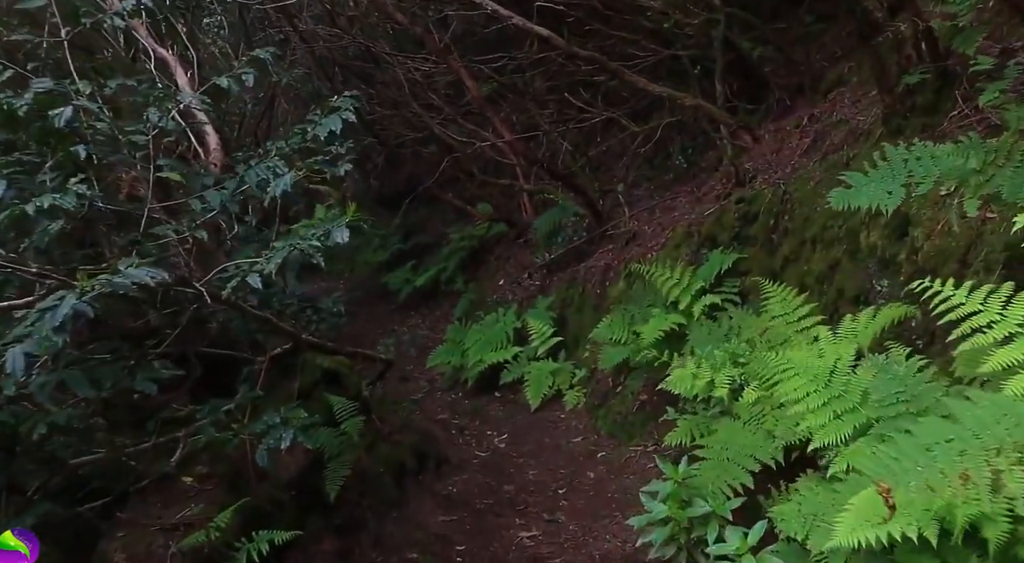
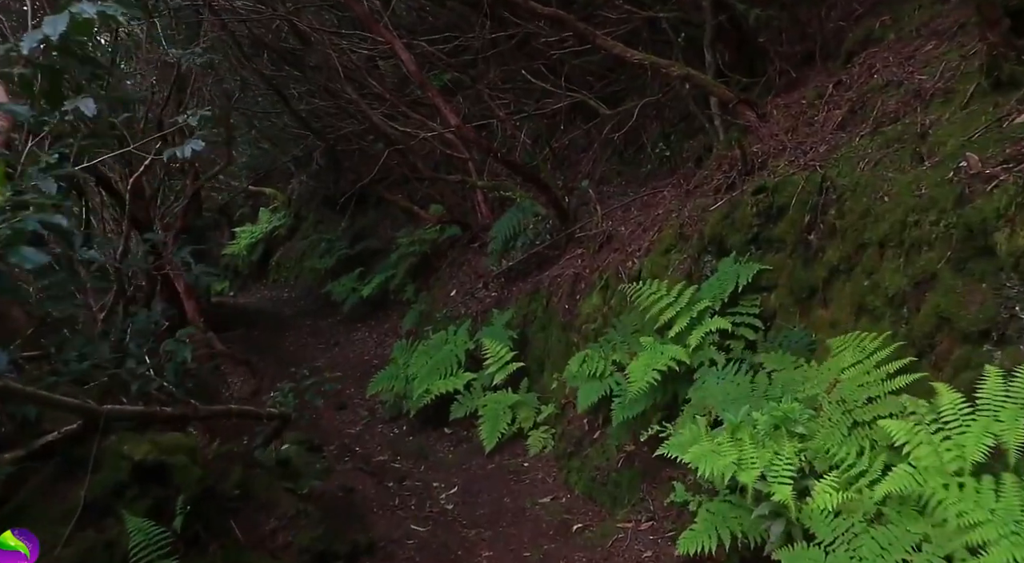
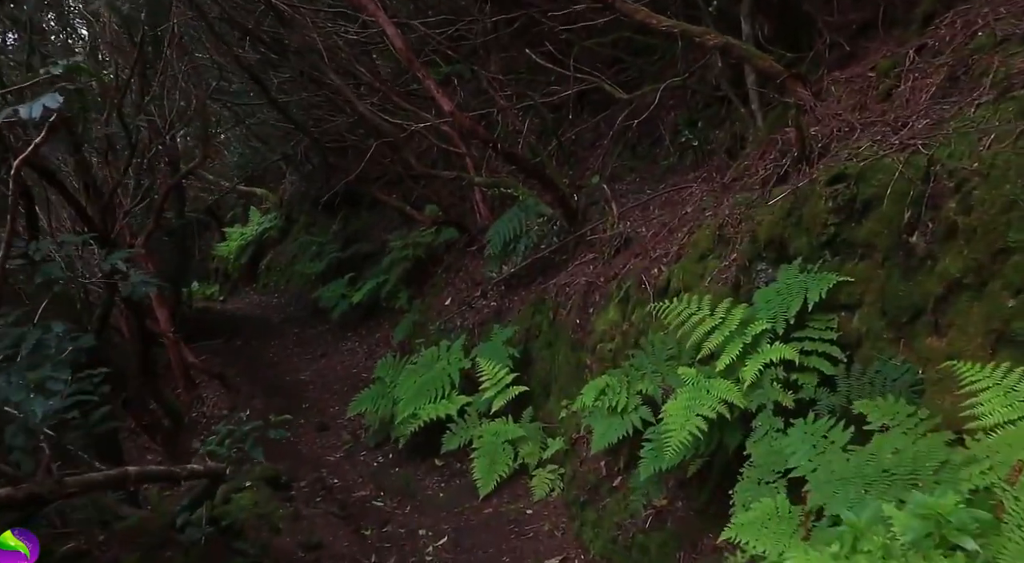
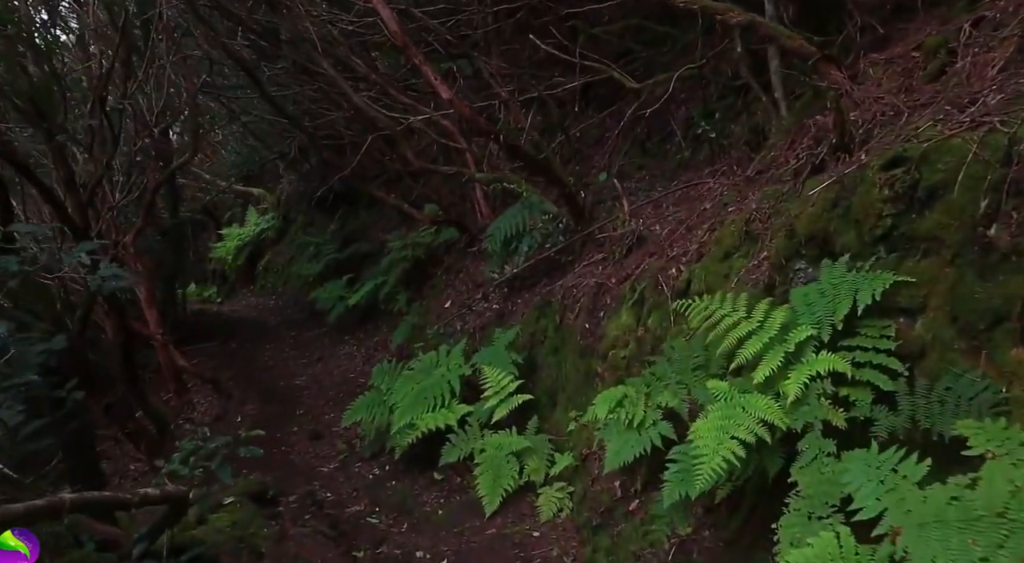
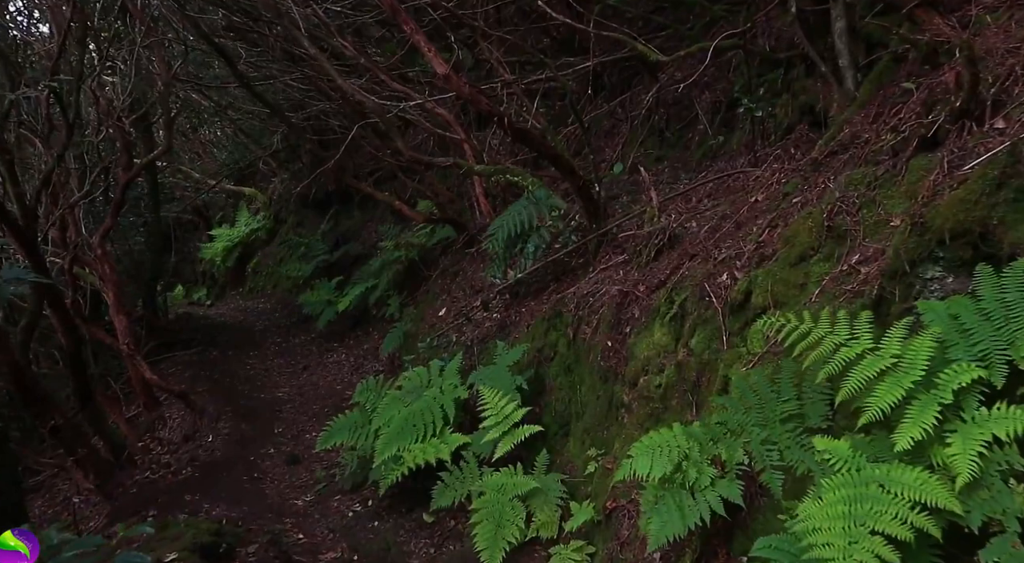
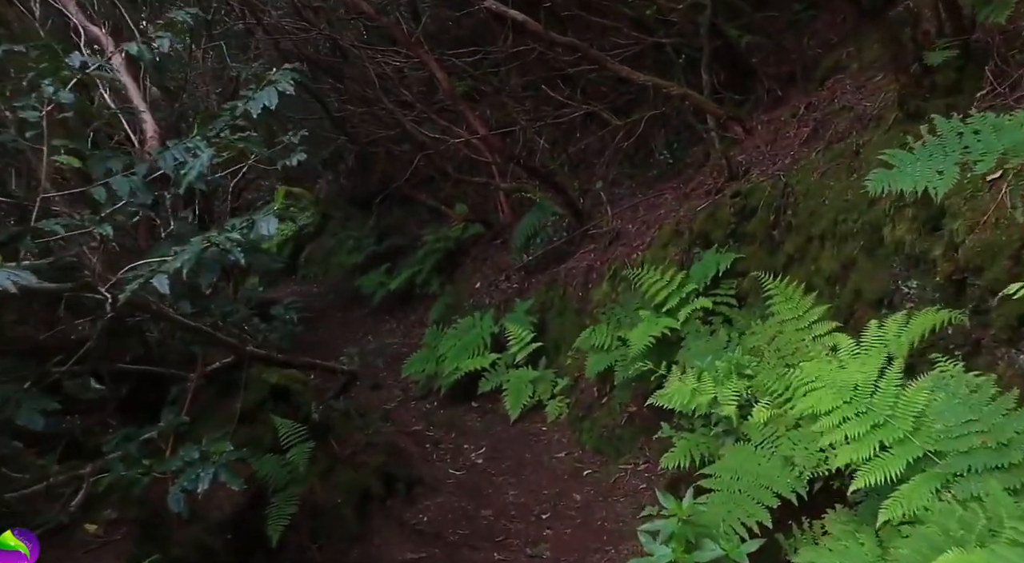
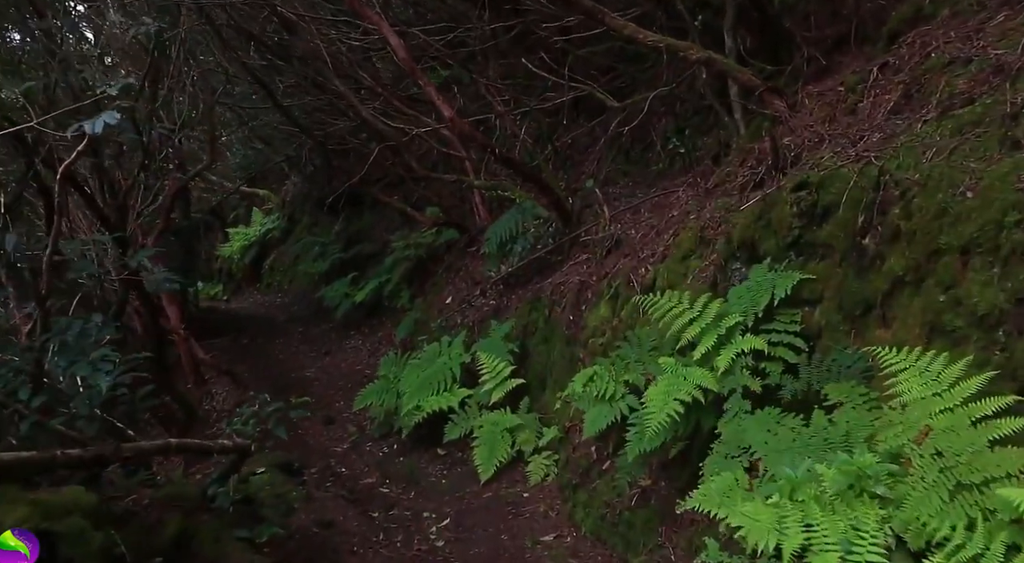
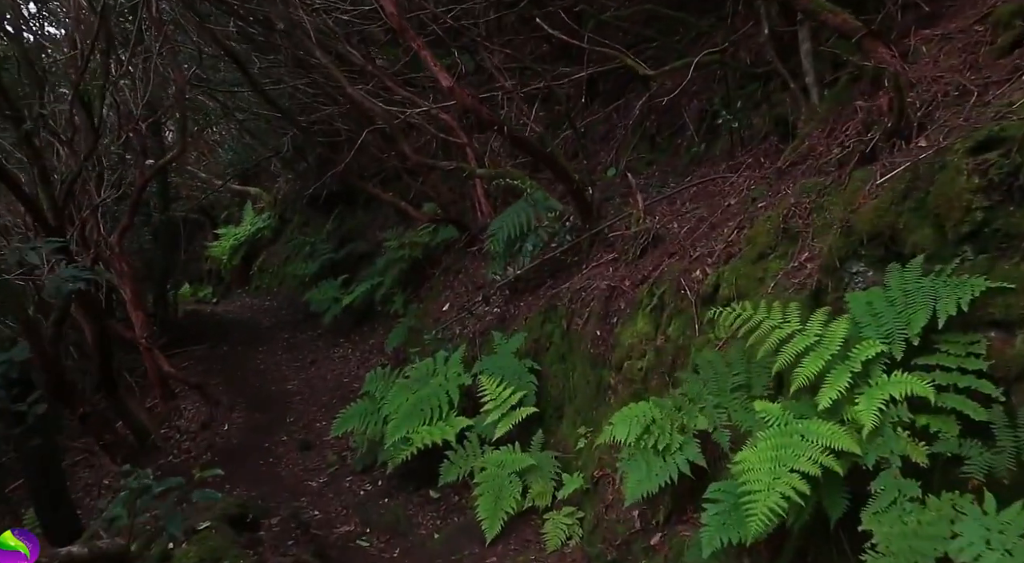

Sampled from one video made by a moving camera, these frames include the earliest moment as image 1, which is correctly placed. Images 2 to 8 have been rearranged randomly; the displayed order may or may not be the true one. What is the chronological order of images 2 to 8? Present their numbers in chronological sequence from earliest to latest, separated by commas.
6, 2, 7, 3, 4, 8, 5
